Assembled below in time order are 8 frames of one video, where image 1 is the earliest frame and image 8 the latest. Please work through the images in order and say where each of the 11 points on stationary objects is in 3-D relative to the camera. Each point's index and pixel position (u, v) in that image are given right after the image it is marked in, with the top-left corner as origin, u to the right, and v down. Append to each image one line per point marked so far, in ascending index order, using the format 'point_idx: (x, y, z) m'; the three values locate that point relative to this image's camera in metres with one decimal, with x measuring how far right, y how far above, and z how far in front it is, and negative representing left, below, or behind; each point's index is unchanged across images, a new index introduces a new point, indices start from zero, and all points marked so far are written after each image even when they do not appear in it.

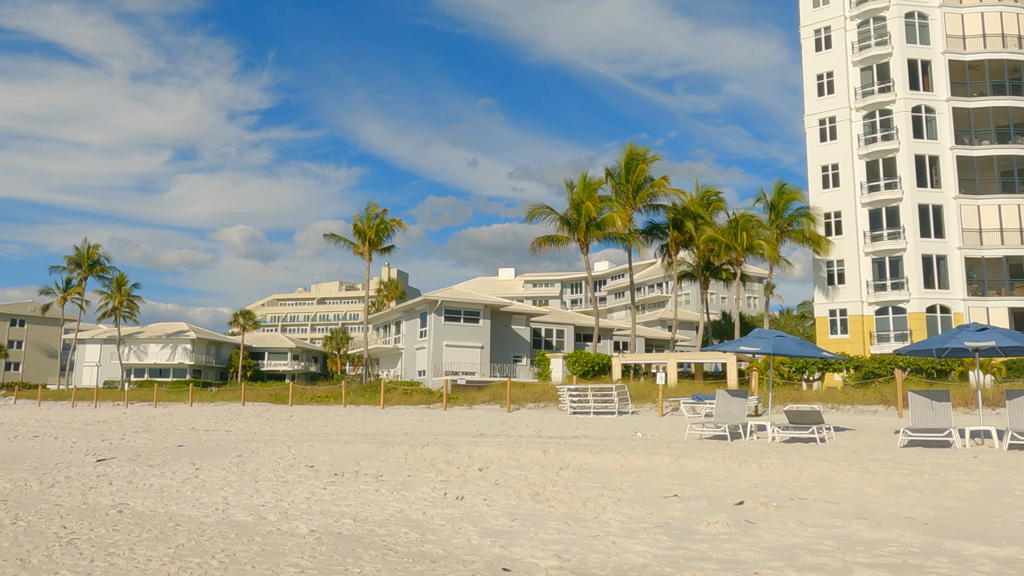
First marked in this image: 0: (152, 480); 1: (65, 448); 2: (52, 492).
0: (-5.0, -2.7, +10.8) m
1: (-9.1, -3.3, +15.8) m
2: (-6.0, -2.7, +10.1) m
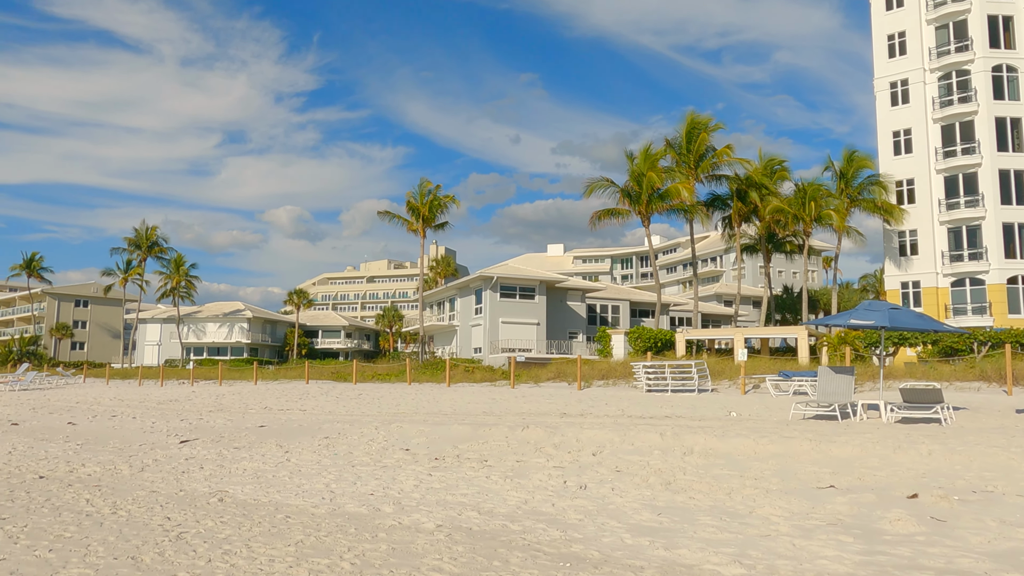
0: (-3.6, -2.3, +10.3) m
1: (-7.3, -2.8, +15.5) m
2: (-4.6, -2.4, +9.7) m
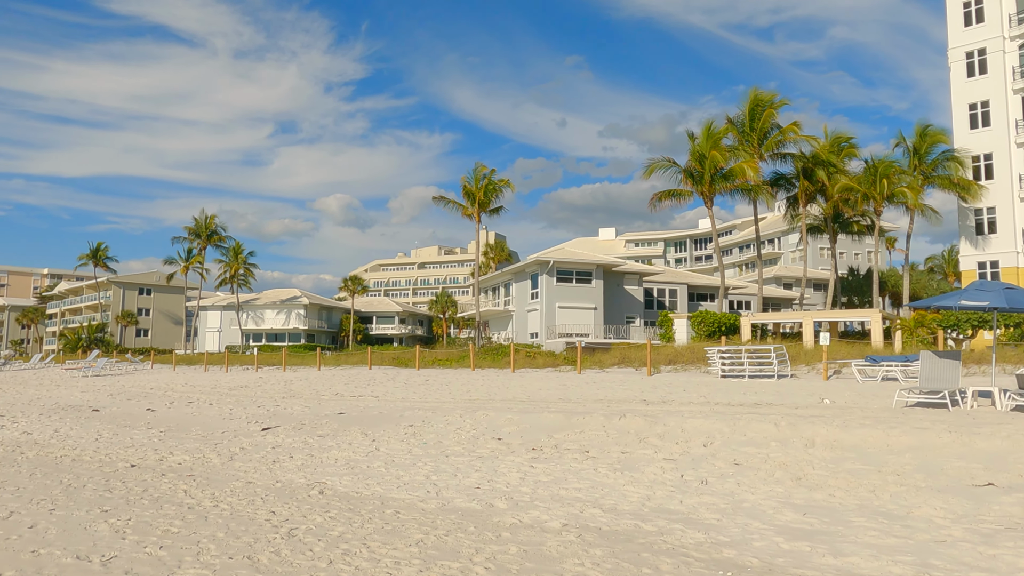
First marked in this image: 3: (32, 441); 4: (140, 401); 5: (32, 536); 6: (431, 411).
0: (-2.3, -2.1, +10.0) m
1: (-5.7, -2.5, +15.5) m
2: (-3.4, -2.2, +9.4) m
3: (-7.9, -2.6, +12.8) m
4: (-9.5, -2.9, +19.9) m
5: (-3.8, -2.0, +6.2) m
6: (-1.4, -2.2, +13.6) m
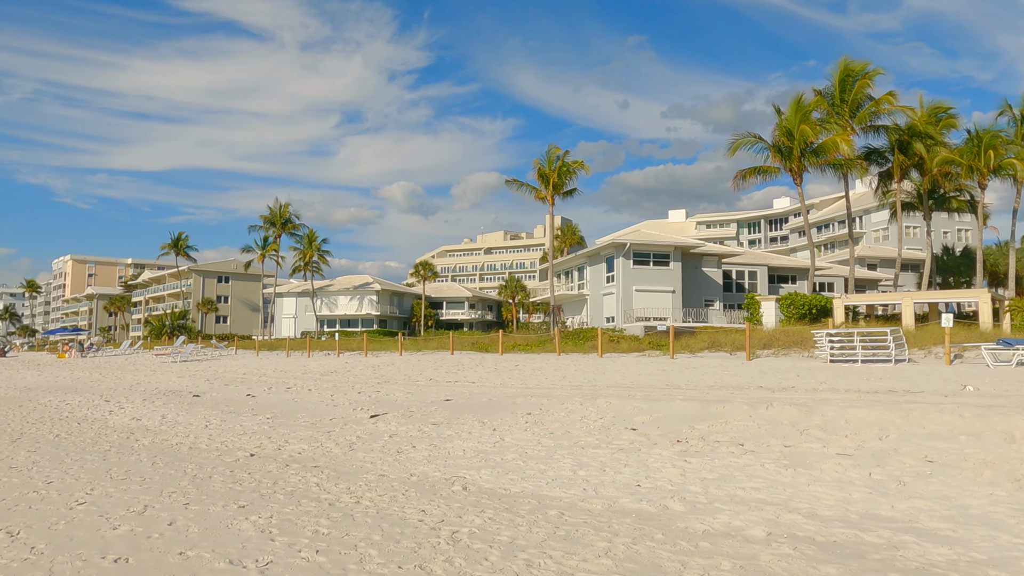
0: (-0.7, -1.9, +9.4) m
1: (-3.6, -2.2, +15.2) m
2: (-1.8, -2.0, +8.9) m
3: (-6.0, -2.3, +12.7) m
4: (-7.0, -2.5, +19.9) m
5: (-2.5, -1.8, +5.7) m
6: (+0.5, -1.8, +13.0) m
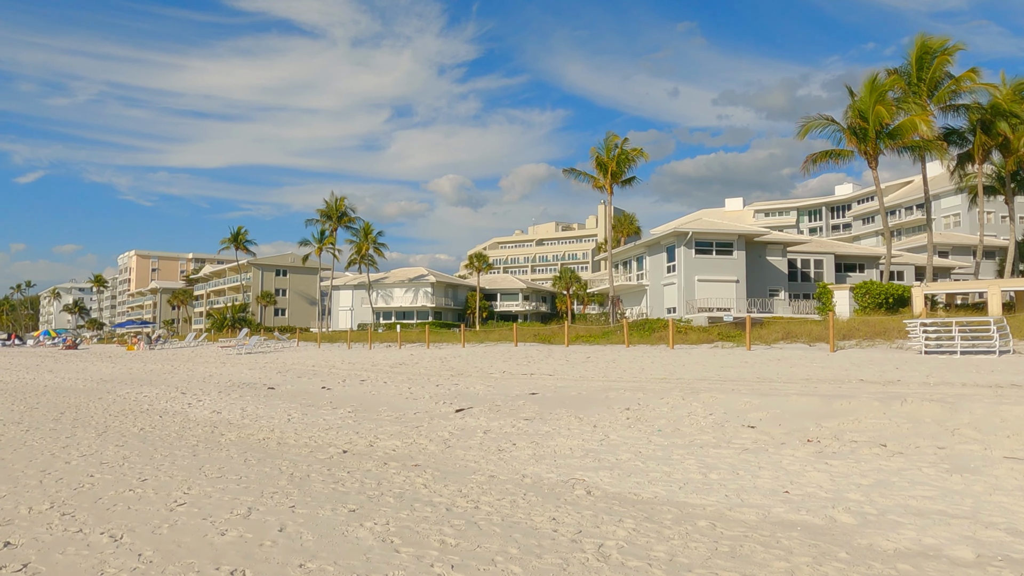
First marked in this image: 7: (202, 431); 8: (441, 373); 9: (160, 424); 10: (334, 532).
0: (+0.5, -1.7, +8.8) m
1: (-2.0, -2.0, +14.7) m
2: (-0.6, -1.8, +8.4) m
3: (-4.6, -2.1, +12.4) m
4: (-5.1, -2.3, +19.7) m
5: (-1.5, -1.7, +5.2) m
6: (+2.0, -1.6, +12.3) m
7: (-4.5, -2.1, +11.3) m
8: (-1.8, -2.2, +19.6) m
9: (-5.6, -2.2, +12.3) m
10: (-1.3, -1.7, +5.4) m
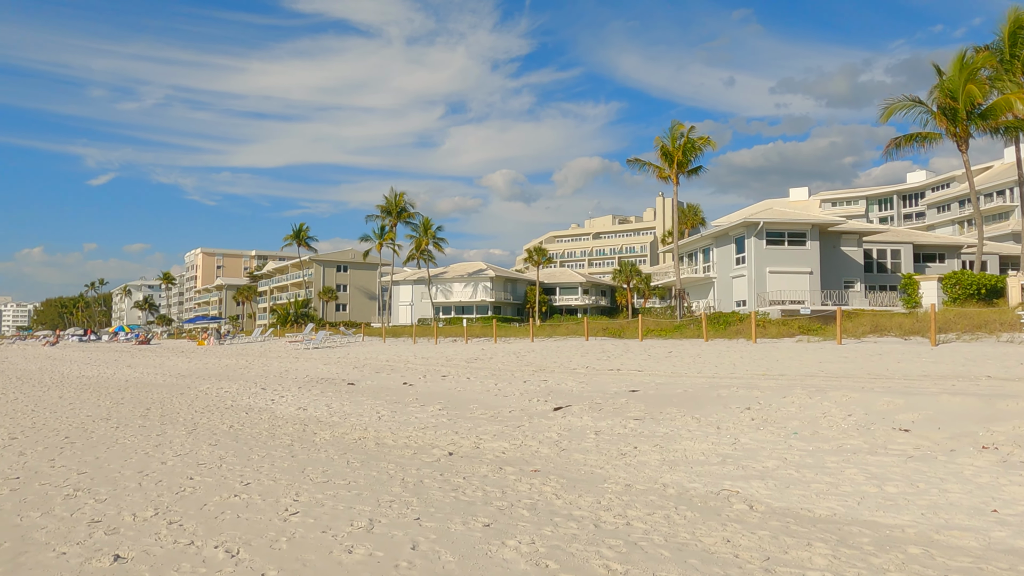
0: (+1.8, -1.6, +8.0) m
1: (-0.3, -1.9, +14.1) m
2: (+0.7, -1.7, +7.7) m
3: (-3.0, -2.0, +12.0) m
4: (-3.1, -2.1, +19.3) m
5: (-0.5, -1.7, +4.6) m
6: (+3.5, -1.5, +11.4) m
7: (-3.1, -2.0, +10.9) m
8: (+0.2, -2.0, +19.0) m
9: (-4.1, -2.1, +12.0) m
10: (-0.2, -1.6, +4.8) m
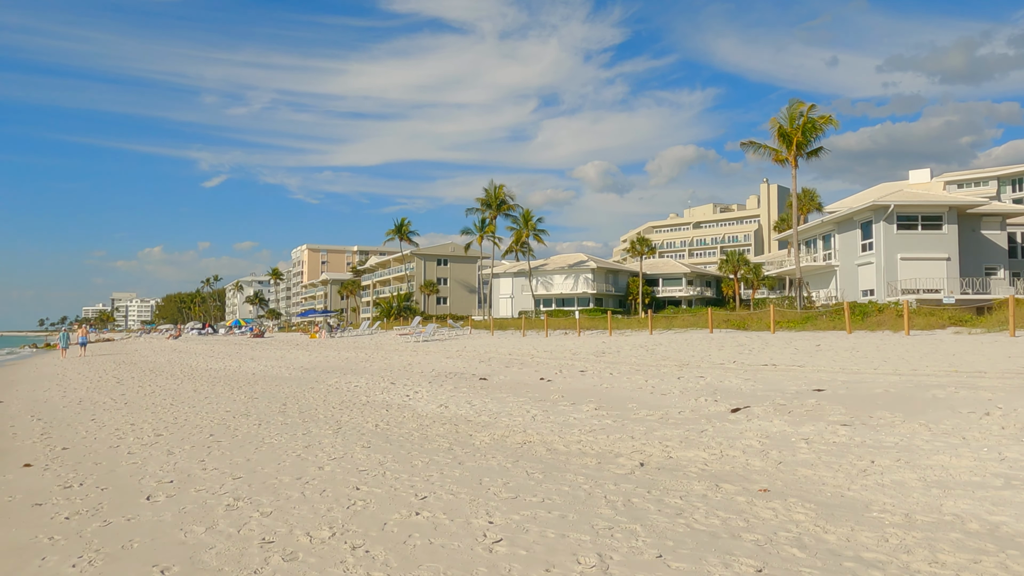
0: (+3.6, -1.5, +6.6) m
1: (+2.3, -1.7, +12.9) m
2: (+2.4, -1.6, +6.4) m
3: (-0.7, -1.9, +11.1) m
4: (+0.2, -1.9, +18.3) m
5: (+0.9, -1.5, +3.5) m
6: (+5.7, -1.3, +9.7) m
7: (-0.9, -1.8, +10.0) m
8: (+3.4, -1.7, +17.6) m
9: (-1.7, -1.9, +11.2) m
10: (+1.2, -1.5, +3.6) m
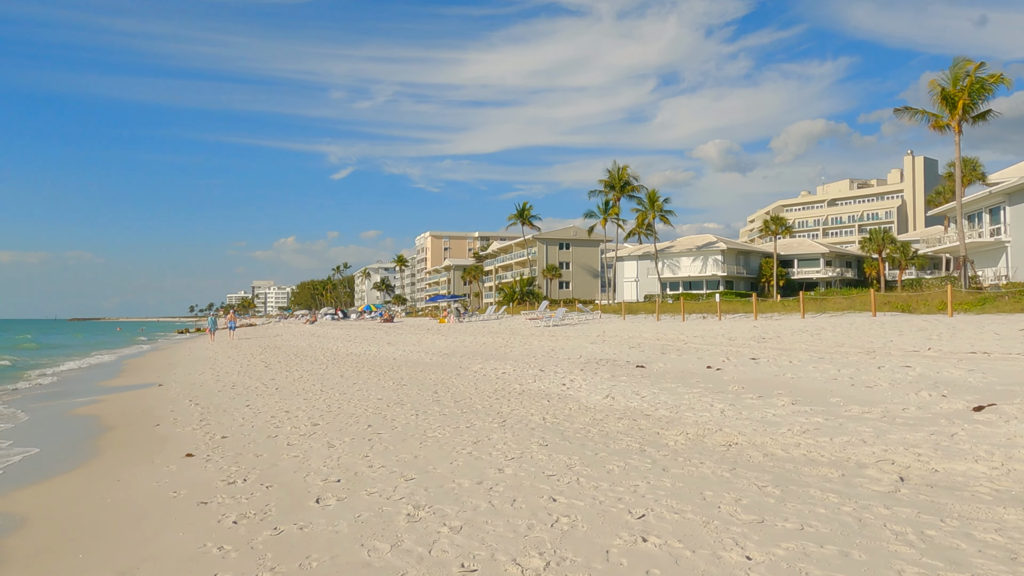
0: (+5.2, -1.2, +4.7) m
1: (+4.8, -1.3, +11.2) m
2: (+4.0, -1.3, +4.8) m
3: (+1.6, -1.6, +9.9) m
4: (+3.6, -1.5, +16.9) m
5: (+2.0, -1.4, +2.1) m
6: (+7.7, -1.0, +7.5) m
7: (+1.3, -1.6, +8.8) m
8: (+6.7, -1.3, +15.7) m
9: (+0.6, -1.6, +10.2) m
10: (+2.3, -1.4, +2.2) m
